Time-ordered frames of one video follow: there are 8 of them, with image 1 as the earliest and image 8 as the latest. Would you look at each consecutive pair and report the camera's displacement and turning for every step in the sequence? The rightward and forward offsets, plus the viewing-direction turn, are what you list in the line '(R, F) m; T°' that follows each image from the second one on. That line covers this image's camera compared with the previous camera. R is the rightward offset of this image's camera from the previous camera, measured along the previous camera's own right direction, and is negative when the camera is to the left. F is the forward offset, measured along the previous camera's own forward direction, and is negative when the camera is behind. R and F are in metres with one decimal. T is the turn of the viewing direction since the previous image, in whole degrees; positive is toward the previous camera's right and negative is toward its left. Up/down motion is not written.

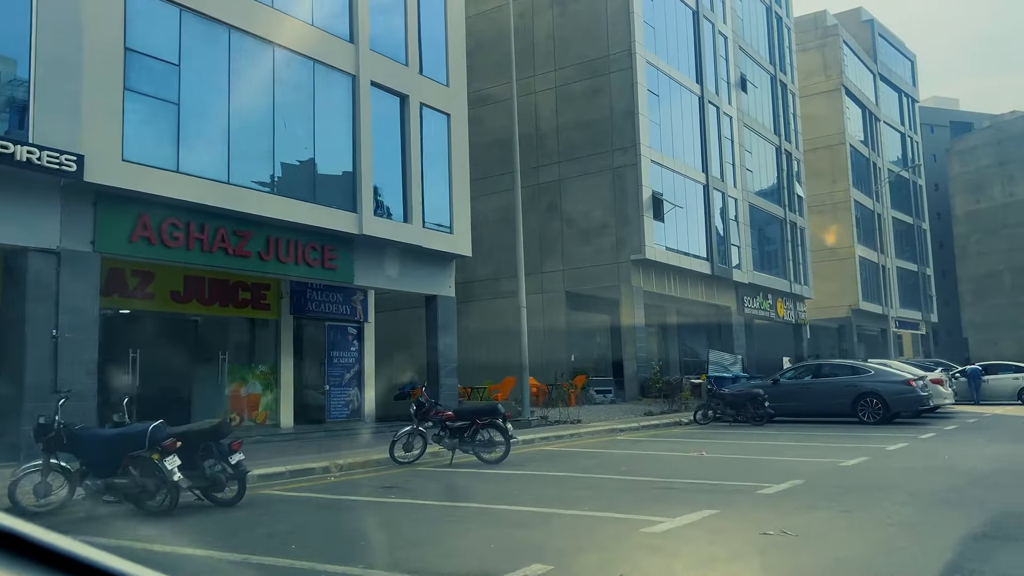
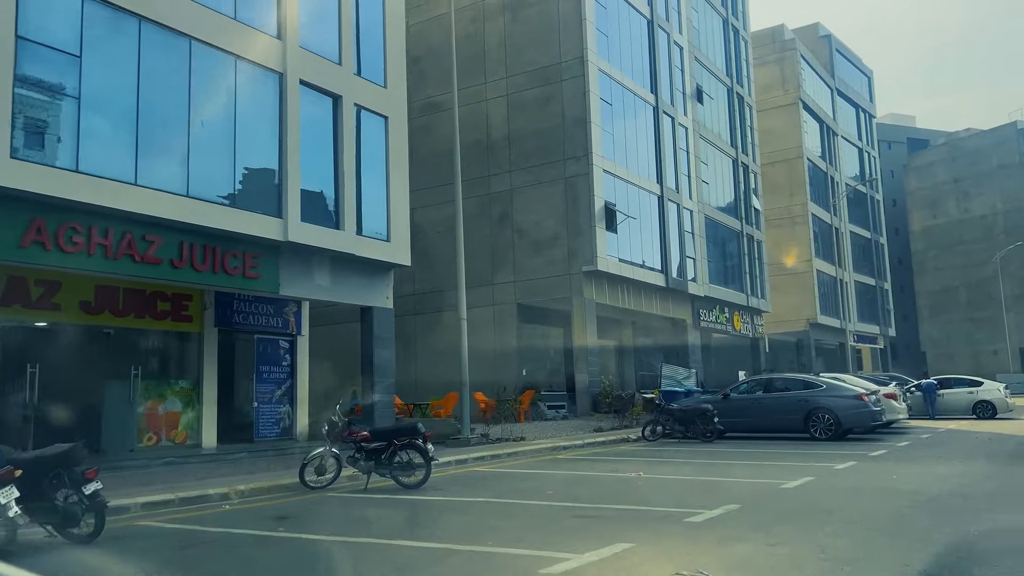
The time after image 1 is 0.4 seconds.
(+0.7, +0.9) m; +2°
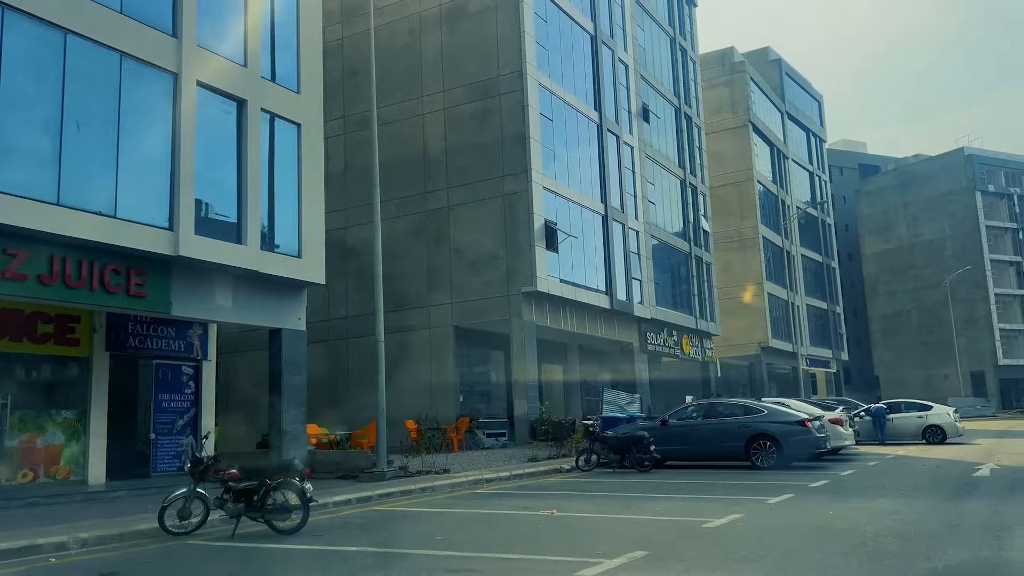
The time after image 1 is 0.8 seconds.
(+0.9, +1.3) m; +3°
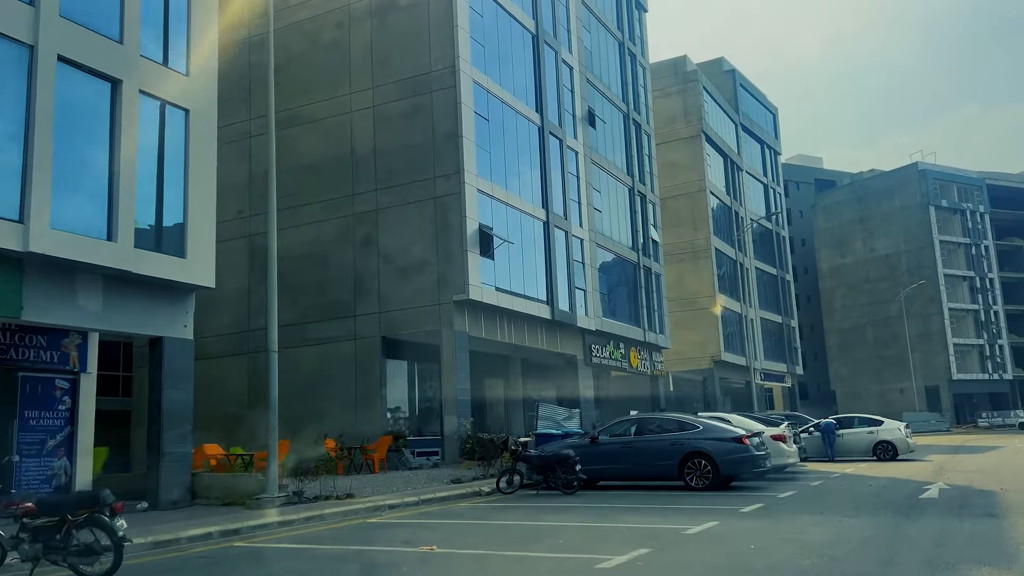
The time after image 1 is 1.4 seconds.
(+1.1, +1.7) m; +2°
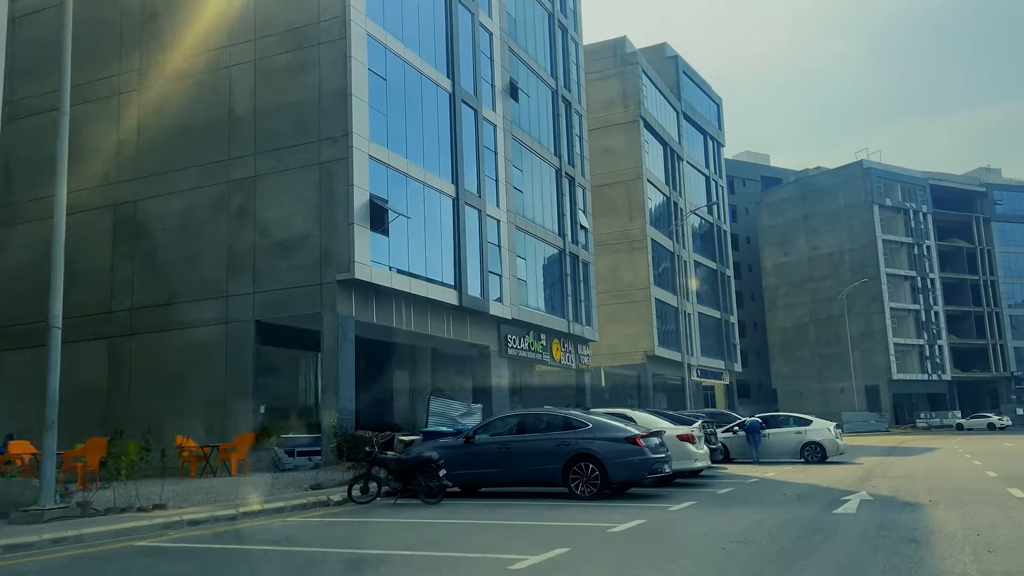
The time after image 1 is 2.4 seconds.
(+1.8, +2.8) m; +3°
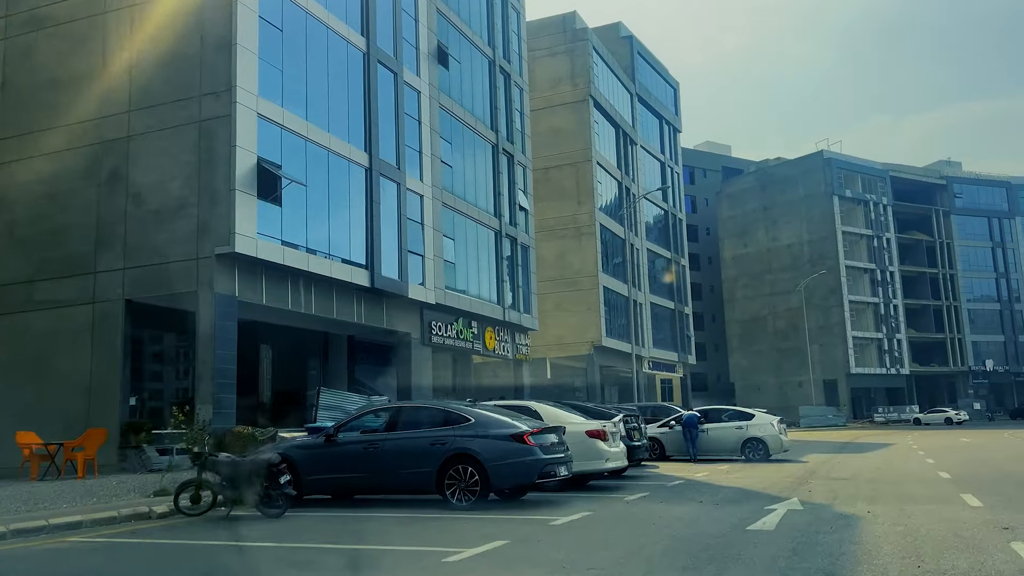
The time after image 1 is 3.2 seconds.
(+1.6, +2.6) m; +2°
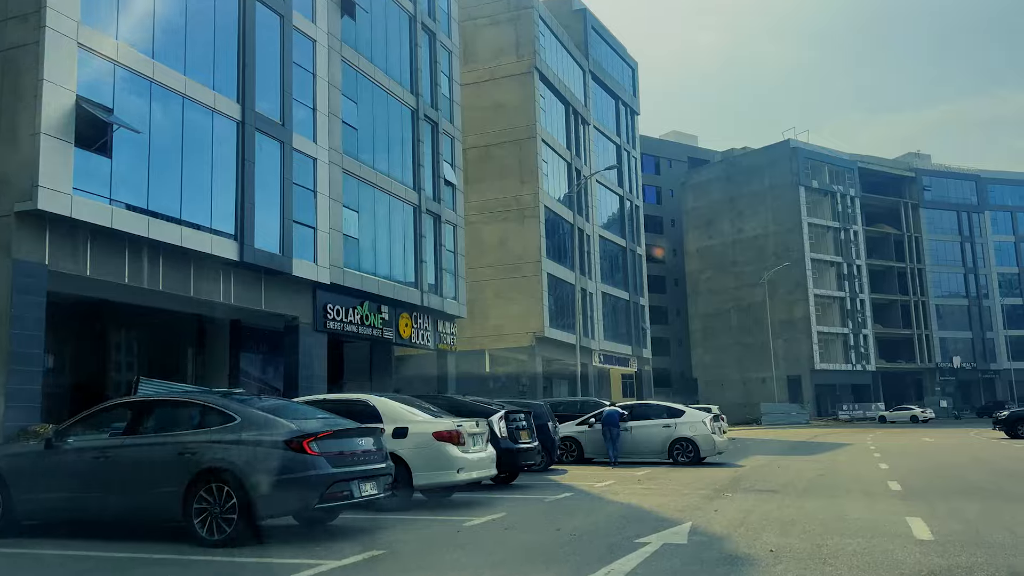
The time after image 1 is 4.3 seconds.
(+2.2, +3.5) m; +2°
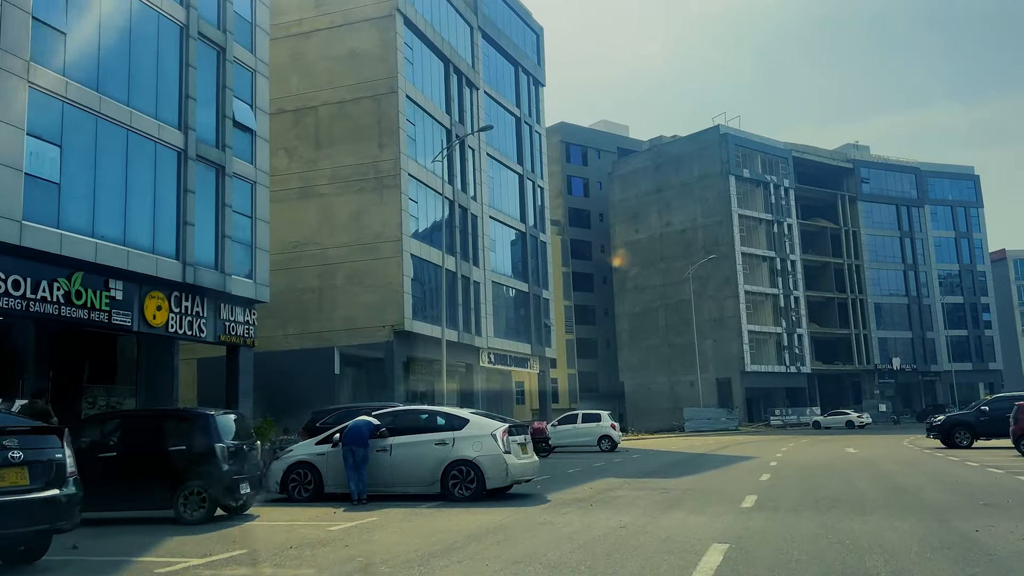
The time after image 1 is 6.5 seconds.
(+4.6, +7.1) m; +3°
